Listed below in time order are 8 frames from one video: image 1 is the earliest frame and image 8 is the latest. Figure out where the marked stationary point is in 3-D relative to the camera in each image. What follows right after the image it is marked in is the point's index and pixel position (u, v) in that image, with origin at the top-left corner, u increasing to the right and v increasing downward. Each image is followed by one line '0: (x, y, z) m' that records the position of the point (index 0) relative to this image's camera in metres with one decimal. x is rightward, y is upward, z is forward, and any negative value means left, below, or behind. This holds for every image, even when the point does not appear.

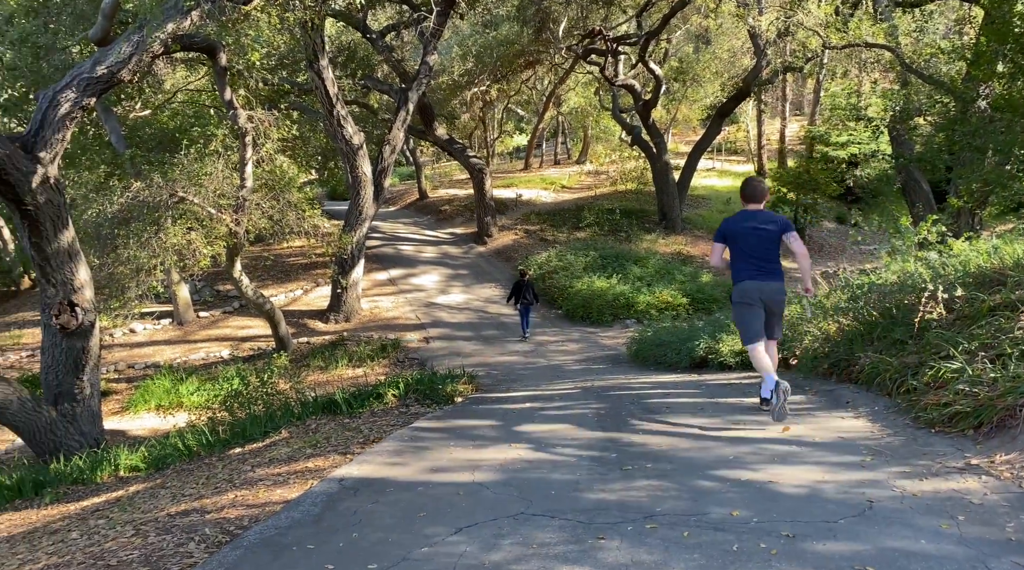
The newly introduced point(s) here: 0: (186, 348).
0: (-6.0, -1.2, +17.8) m
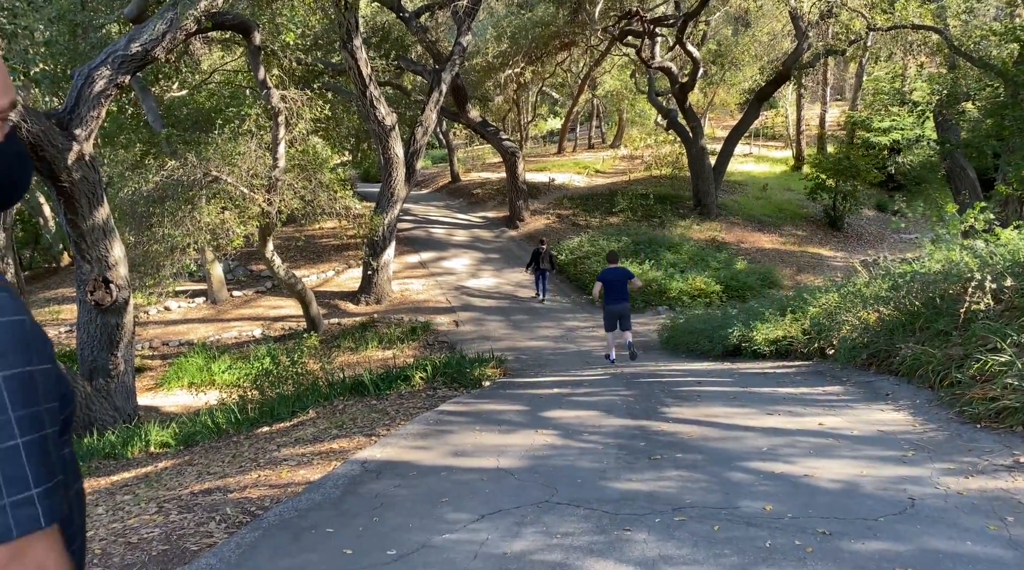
0: (-5.4, -0.8, +17.9) m
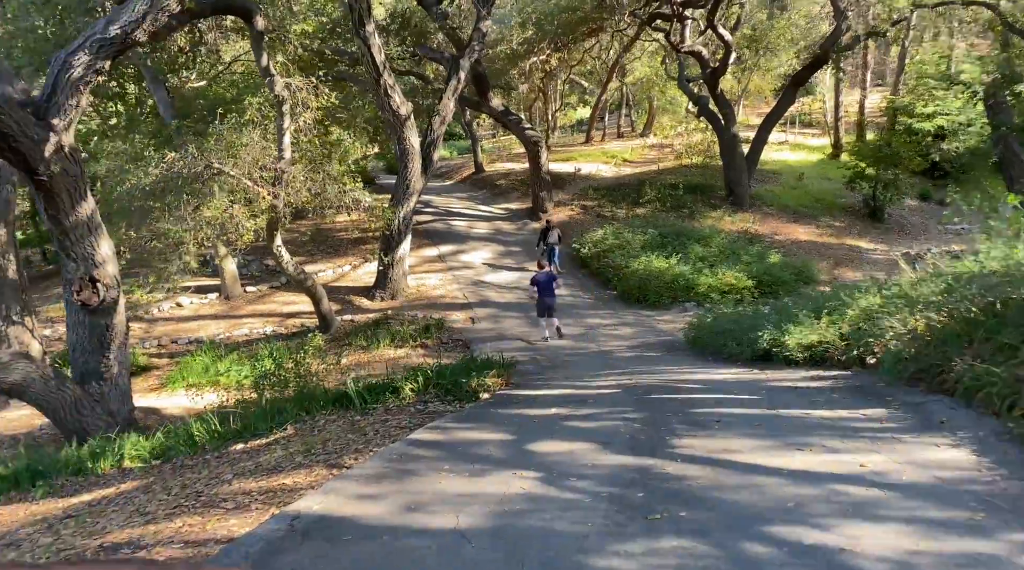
0: (-5.1, -0.7, +17.3) m
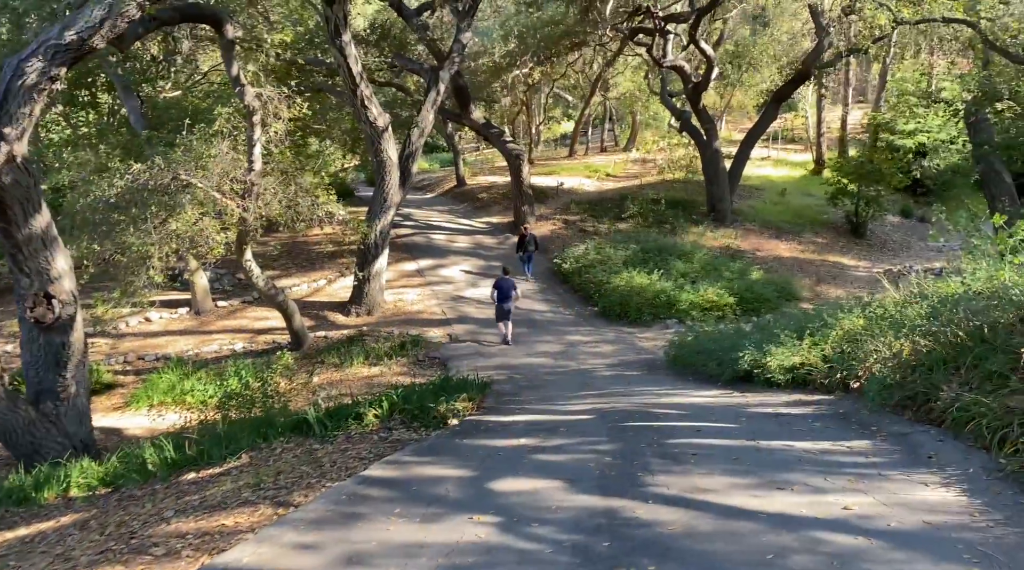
0: (-5.5, -1.0, +16.8) m
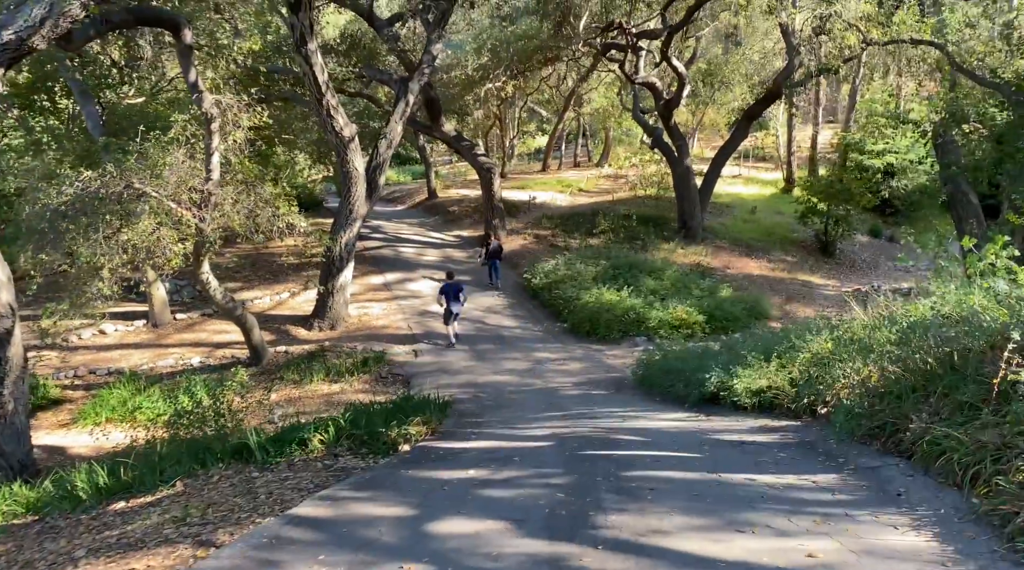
0: (-6.1, -1.2, +16.4) m
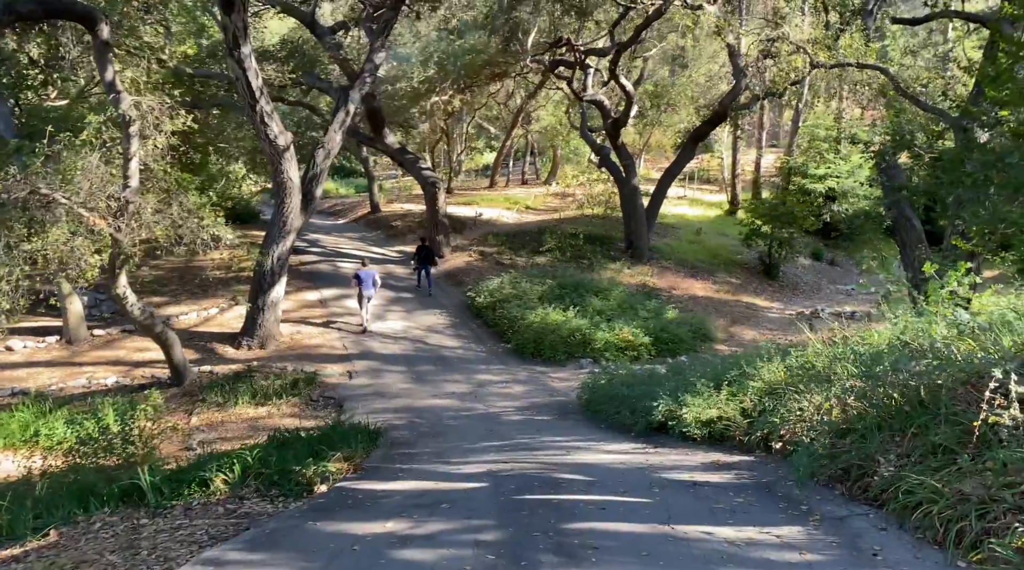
0: (-7.0, -1.4, +15.3) m
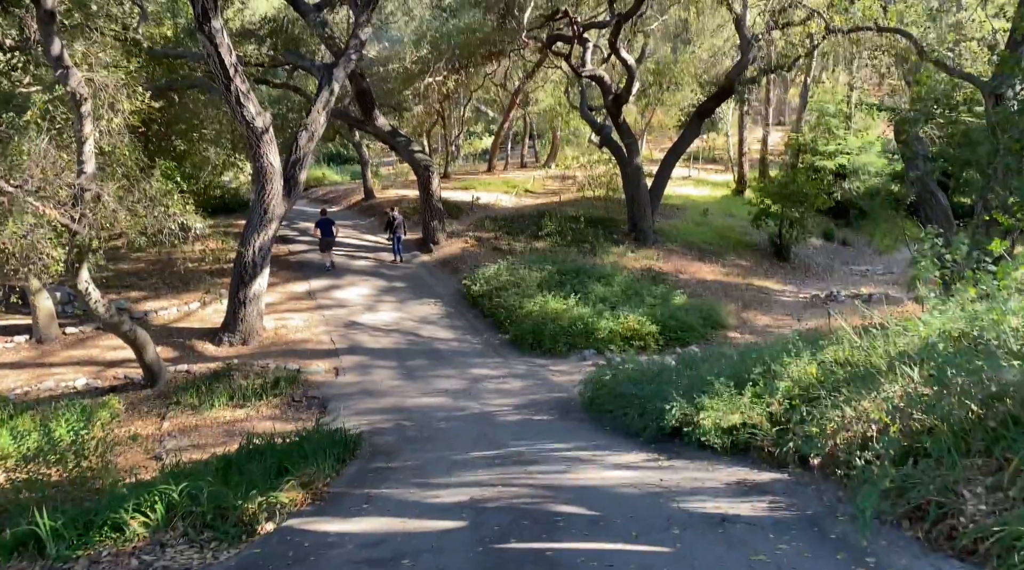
0: (-7.1, -1.3, +14.3) m
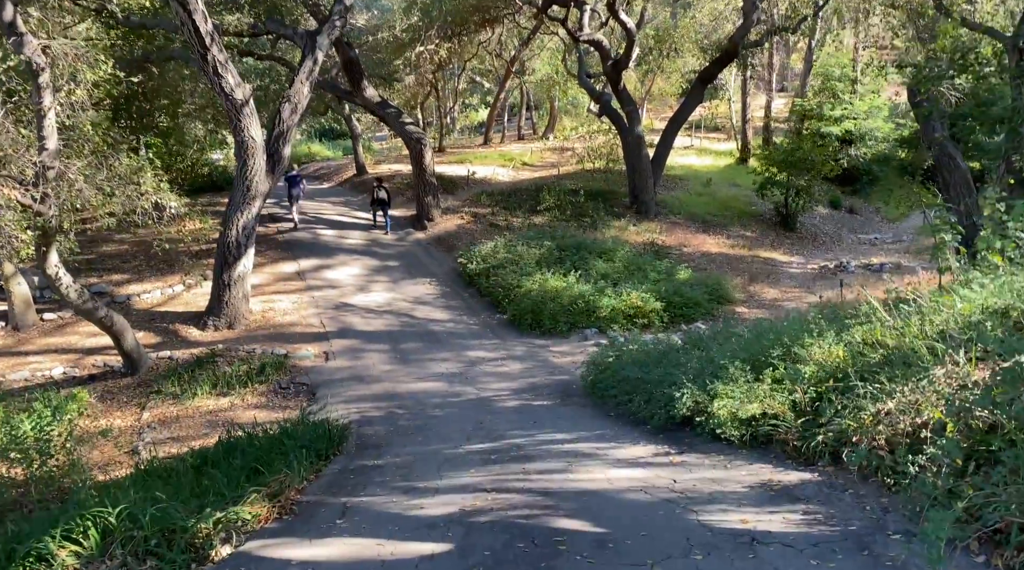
0: (-7.1, -1.1, +13.6) m
